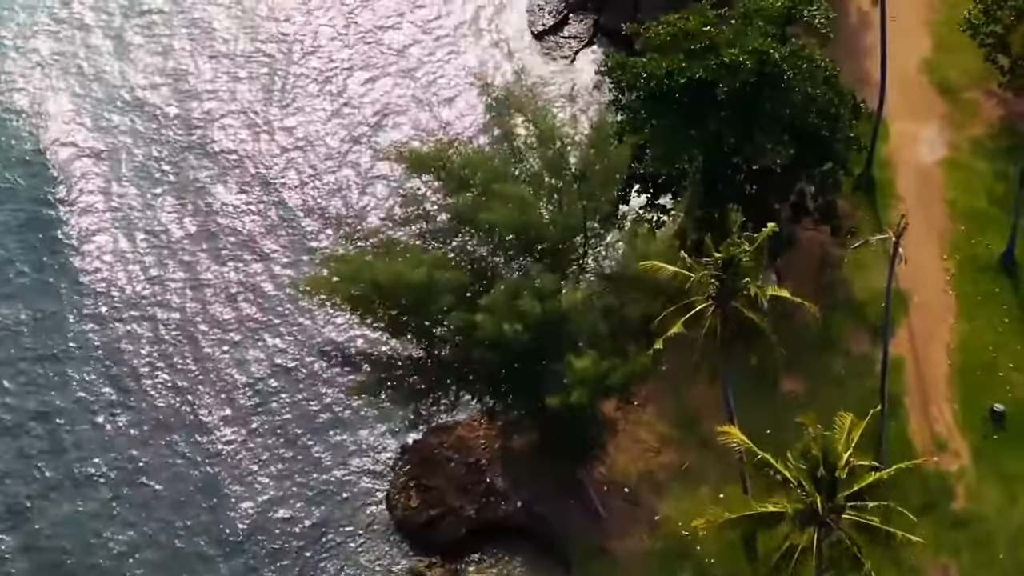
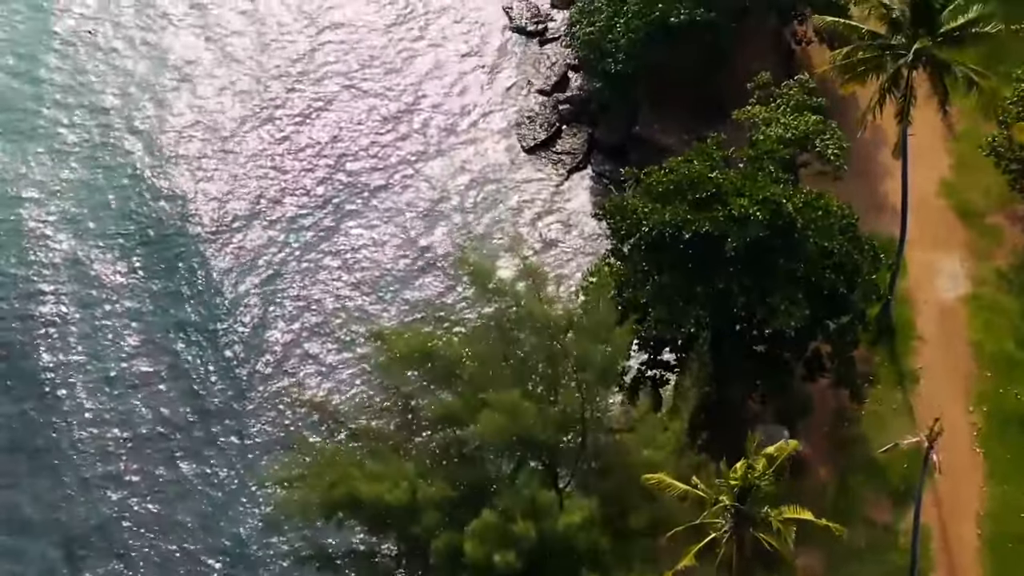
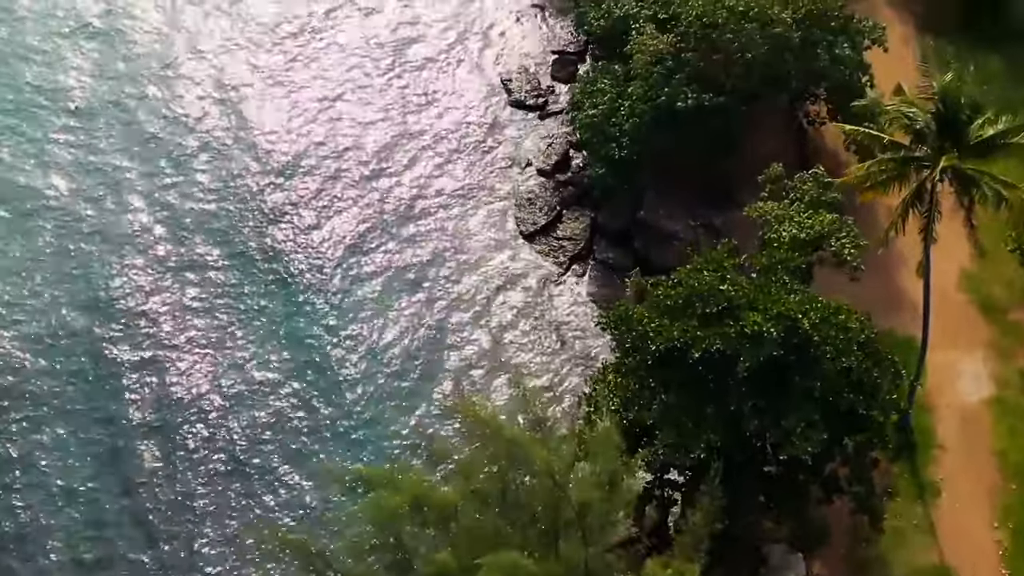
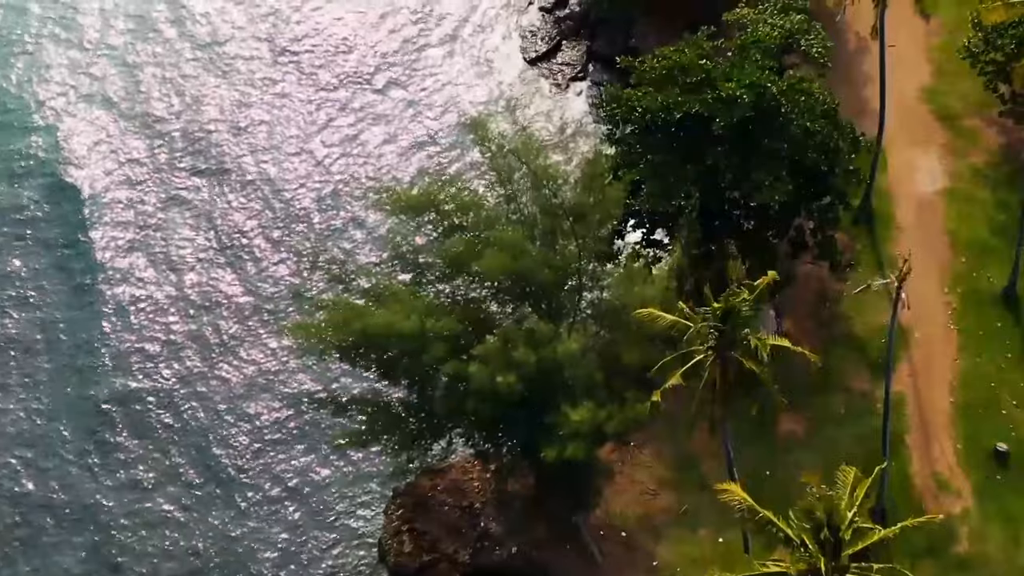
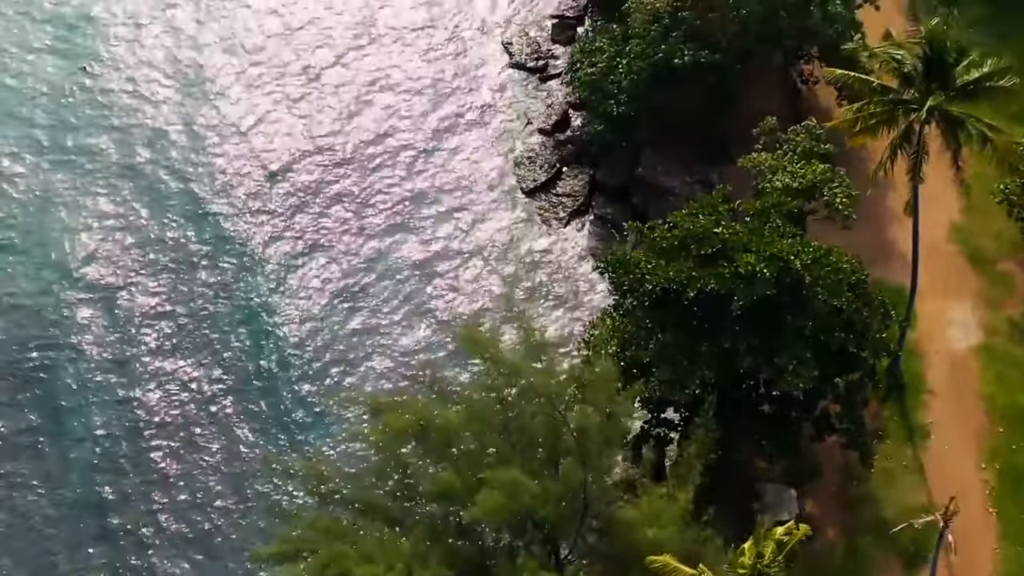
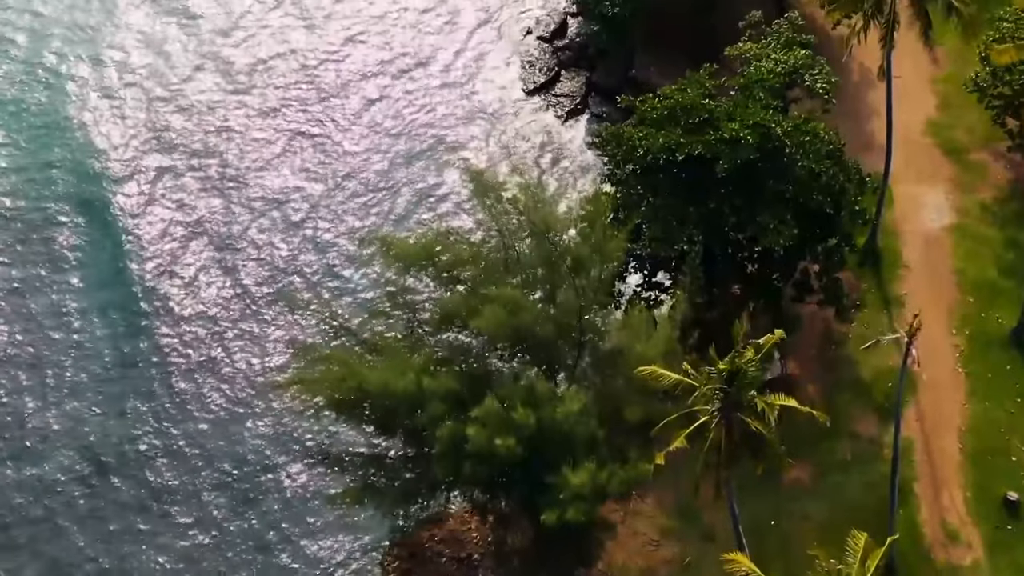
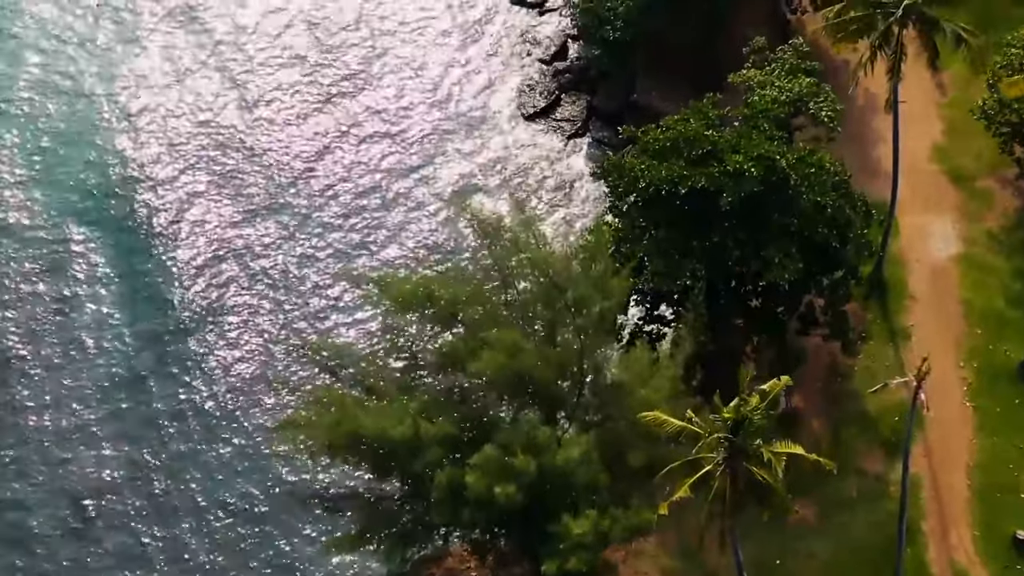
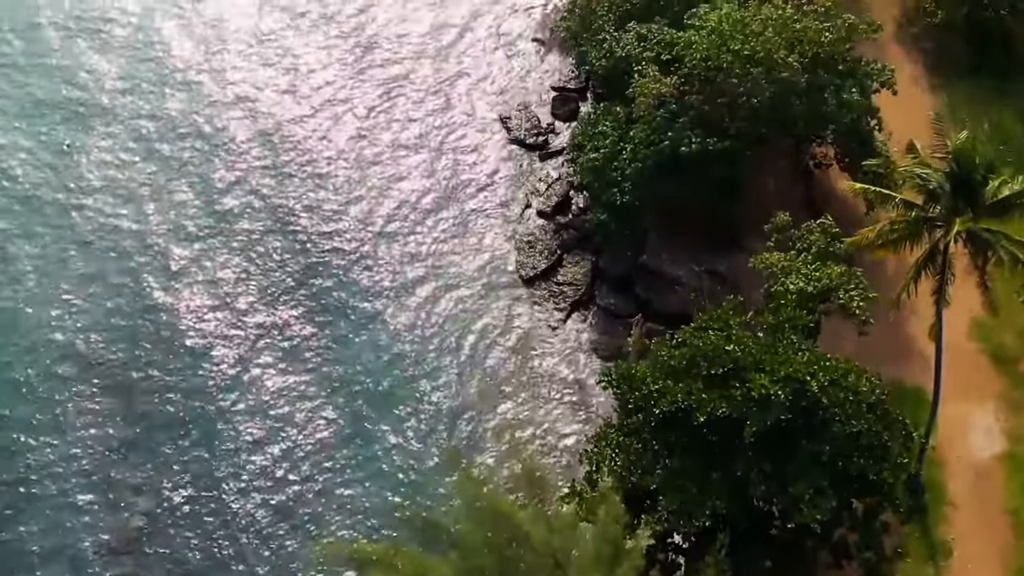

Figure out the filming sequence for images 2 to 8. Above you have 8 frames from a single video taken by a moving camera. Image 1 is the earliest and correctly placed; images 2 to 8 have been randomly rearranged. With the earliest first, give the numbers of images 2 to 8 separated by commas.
4, 6, 7, 2, 5, 3, 8
